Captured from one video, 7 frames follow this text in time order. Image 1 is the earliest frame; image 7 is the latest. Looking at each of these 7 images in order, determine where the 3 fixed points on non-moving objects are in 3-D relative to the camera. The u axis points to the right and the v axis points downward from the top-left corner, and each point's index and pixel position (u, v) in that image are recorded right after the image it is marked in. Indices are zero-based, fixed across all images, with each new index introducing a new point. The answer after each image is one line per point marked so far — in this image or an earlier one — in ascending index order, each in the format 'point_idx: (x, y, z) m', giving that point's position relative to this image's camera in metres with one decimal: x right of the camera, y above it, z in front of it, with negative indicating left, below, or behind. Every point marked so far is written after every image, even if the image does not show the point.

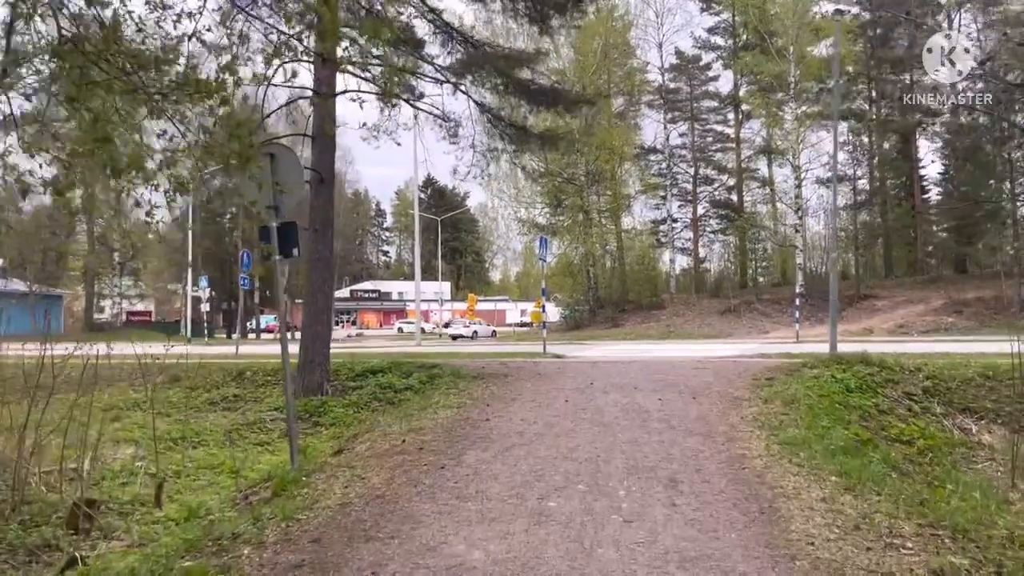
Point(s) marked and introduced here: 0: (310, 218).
0: (-3.3, +1.1, +13.4) m
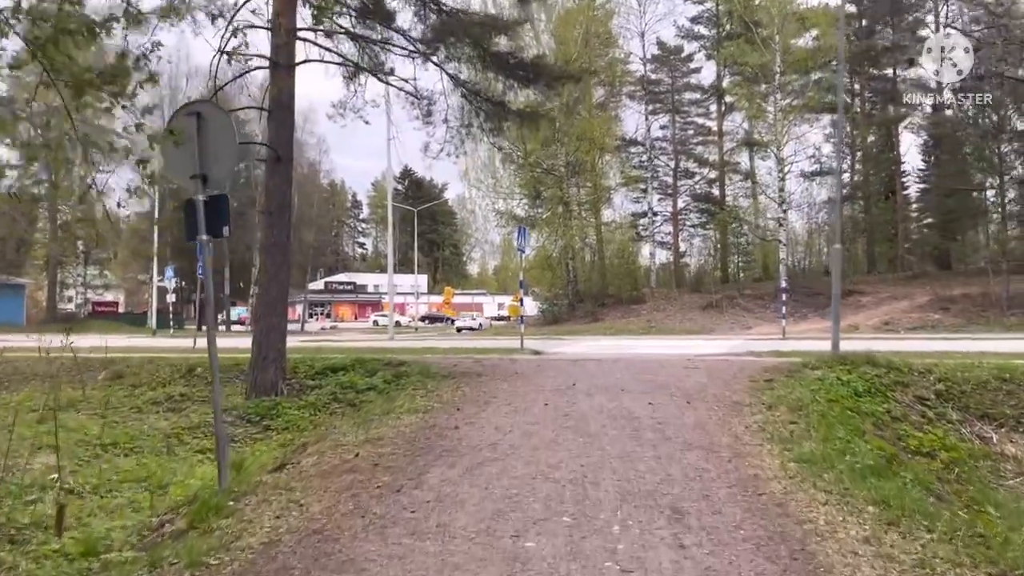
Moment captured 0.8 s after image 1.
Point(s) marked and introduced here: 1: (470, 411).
0: (-3.6, +1.3, +12.2) m
1: (-0.5, -1.4, +9.1) m
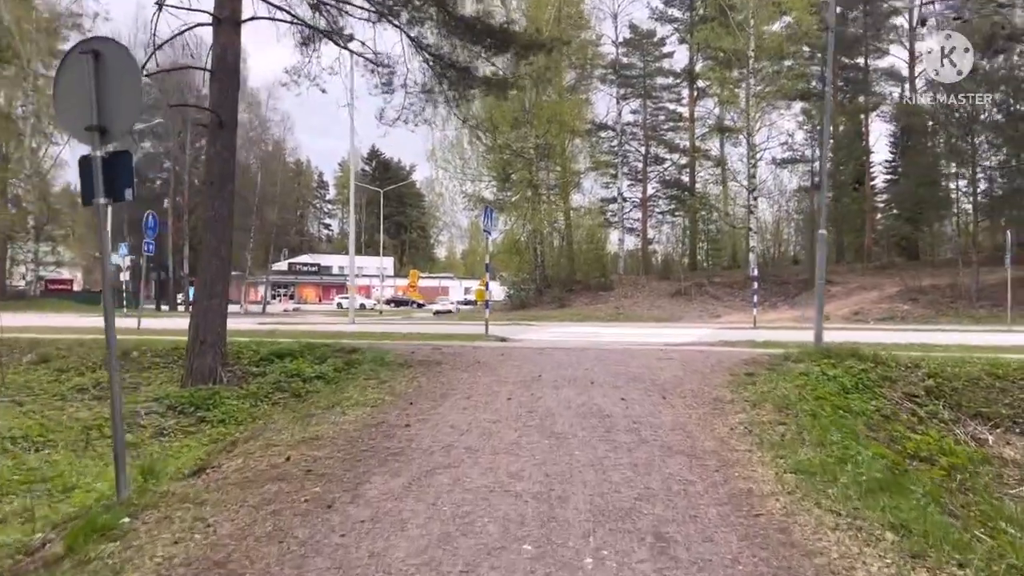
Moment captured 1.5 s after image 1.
0: (-4.1, +1.6, +11.1) m
1: (-0.9, -1.2, +8.2) m
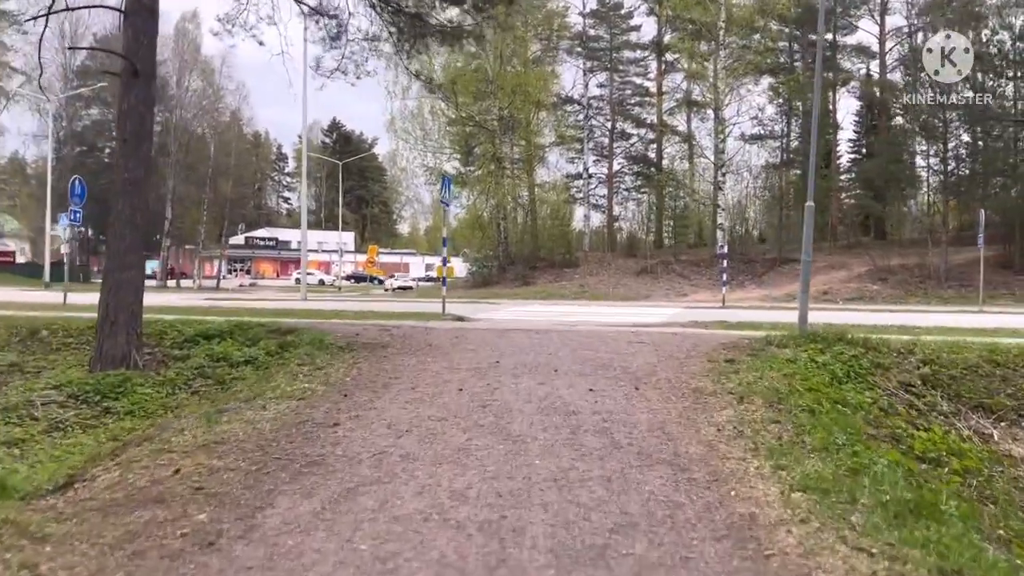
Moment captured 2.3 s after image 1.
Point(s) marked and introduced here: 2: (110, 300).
0: (-4.6, +1.9, +9.7) m
1: (-1.3, -0.9, +7.0) m
2: (-4.7, -0.1, +9.6) m
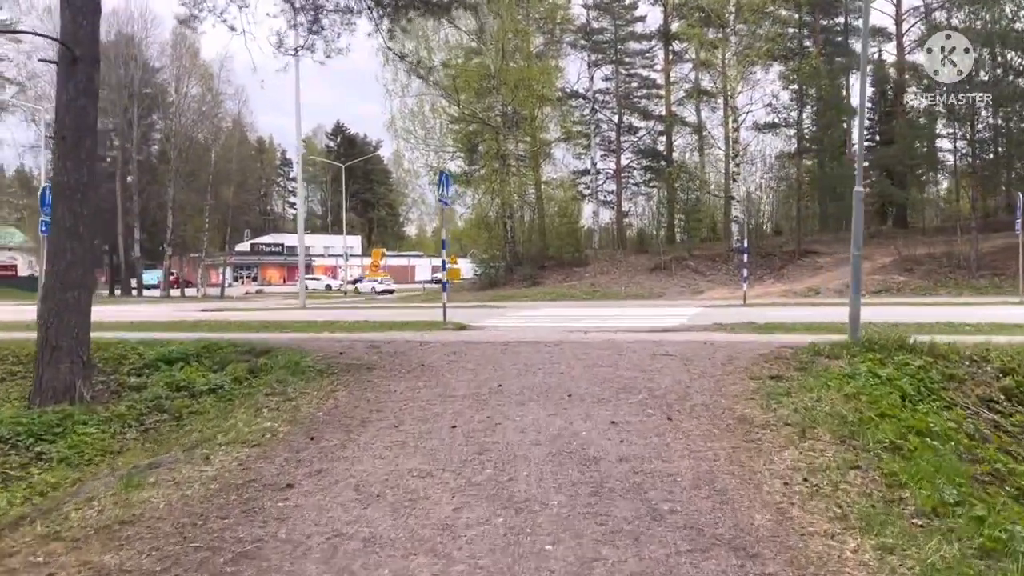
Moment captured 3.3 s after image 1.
0: (-4.7, +1.7, +8.4) m
1: (-1.3, -1.1, +5.7) m
2: (-4.6, -0.4, +8.3) m
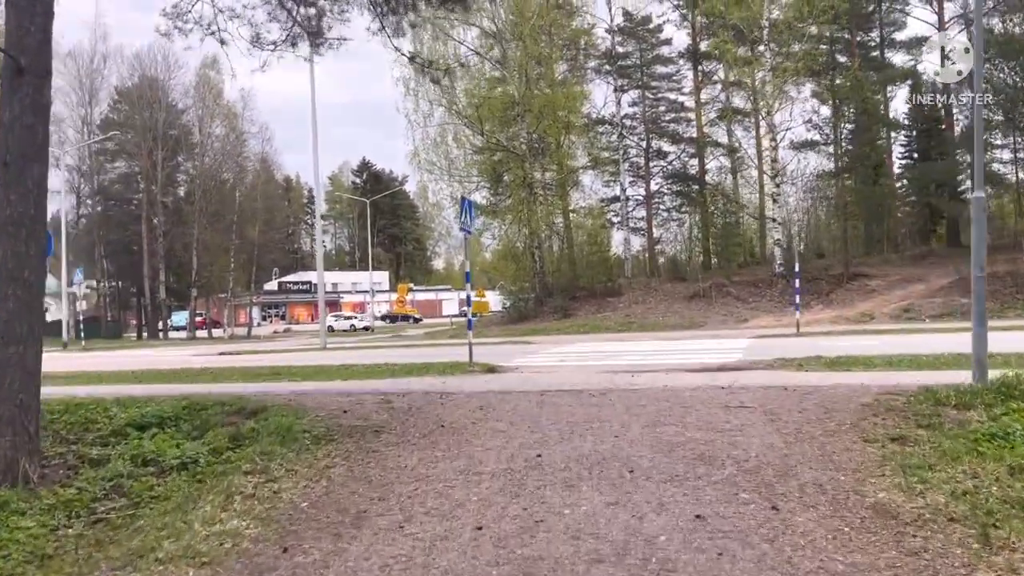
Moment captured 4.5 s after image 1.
0: (-4.4, +1.2, +7.0) m
1: (-1.0, -1.3, +4.1) m
2: (-4.3, -0.8, +6.8) m
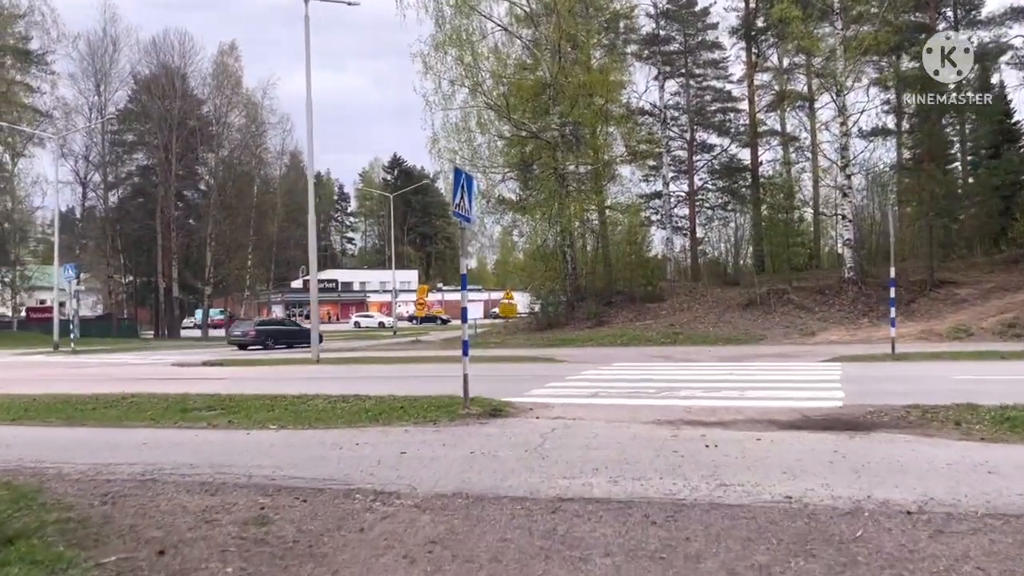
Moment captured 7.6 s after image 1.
0: (-4.5, +1.2, +3.2) m
1: (-1.3, -1.4, +0.2) m
2: (-4.4, -0.9, +3.0) m
